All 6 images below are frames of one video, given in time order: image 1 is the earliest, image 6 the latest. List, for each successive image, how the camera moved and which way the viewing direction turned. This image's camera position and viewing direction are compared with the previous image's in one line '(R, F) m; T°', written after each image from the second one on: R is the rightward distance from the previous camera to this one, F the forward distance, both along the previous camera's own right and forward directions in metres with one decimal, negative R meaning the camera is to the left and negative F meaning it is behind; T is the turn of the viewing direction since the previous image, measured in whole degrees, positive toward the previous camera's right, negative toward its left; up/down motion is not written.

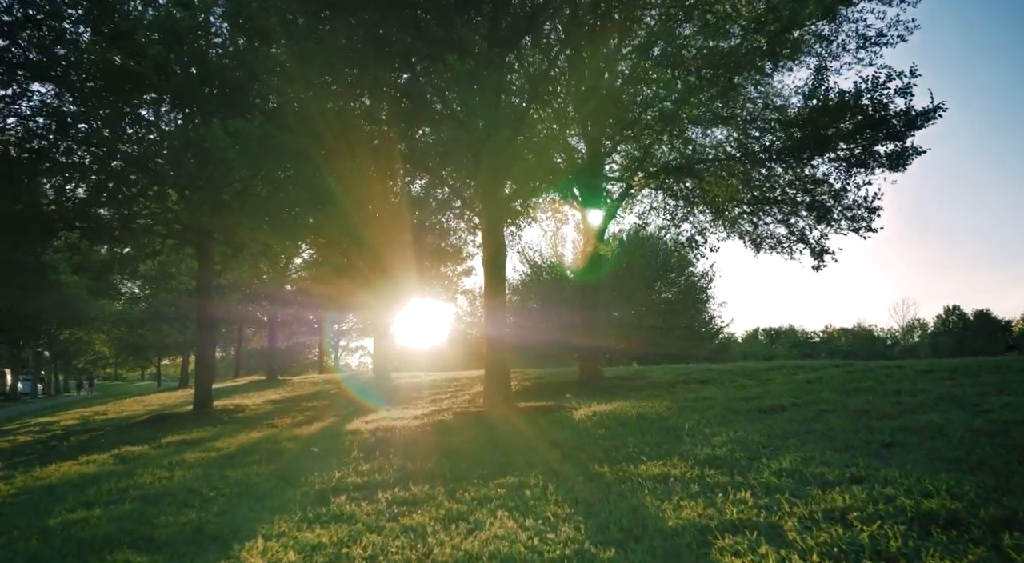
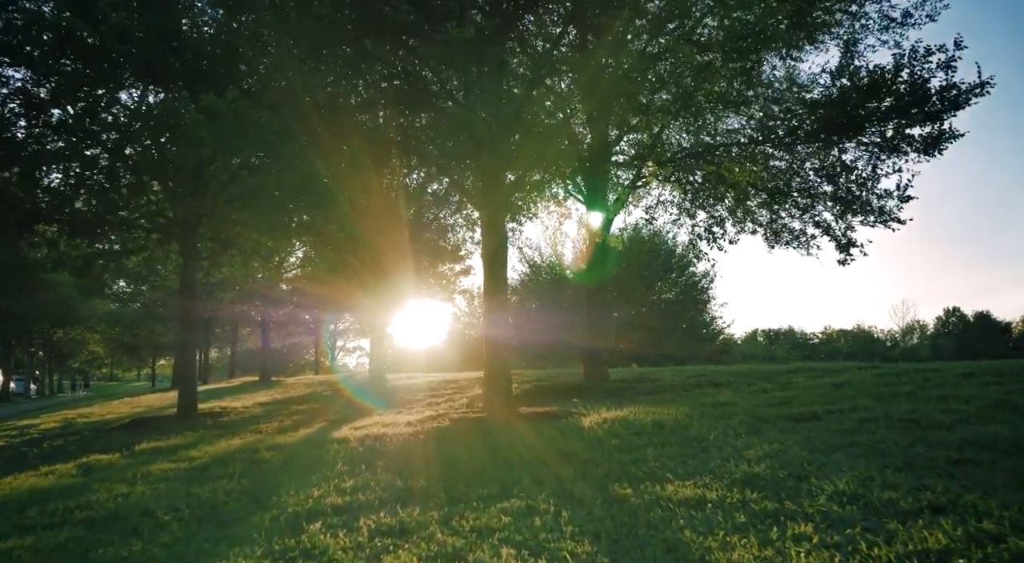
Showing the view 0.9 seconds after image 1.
(-0.1, +1.1) m; 0°
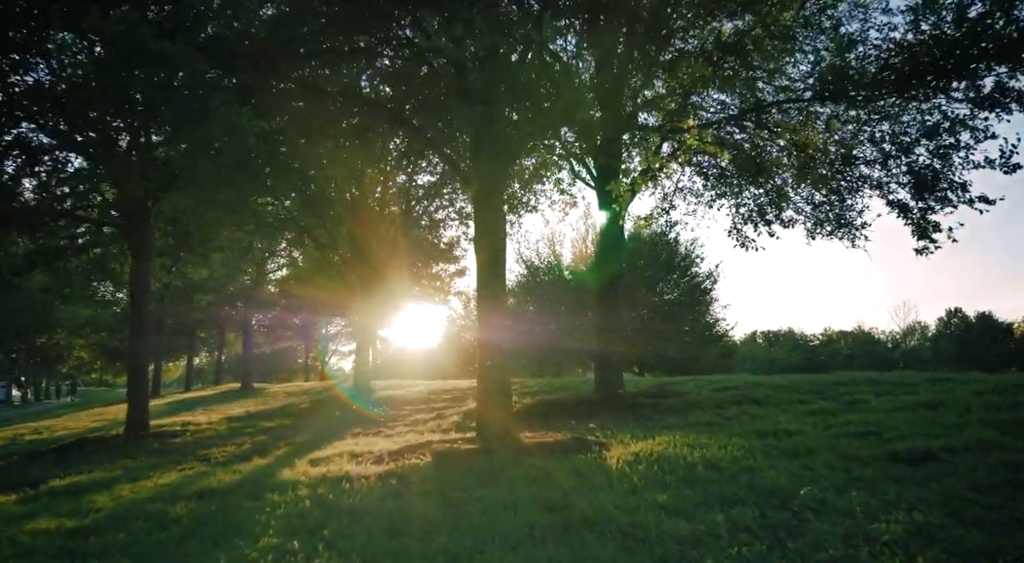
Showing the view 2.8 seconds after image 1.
(-0.1, +2.7) m; 0°
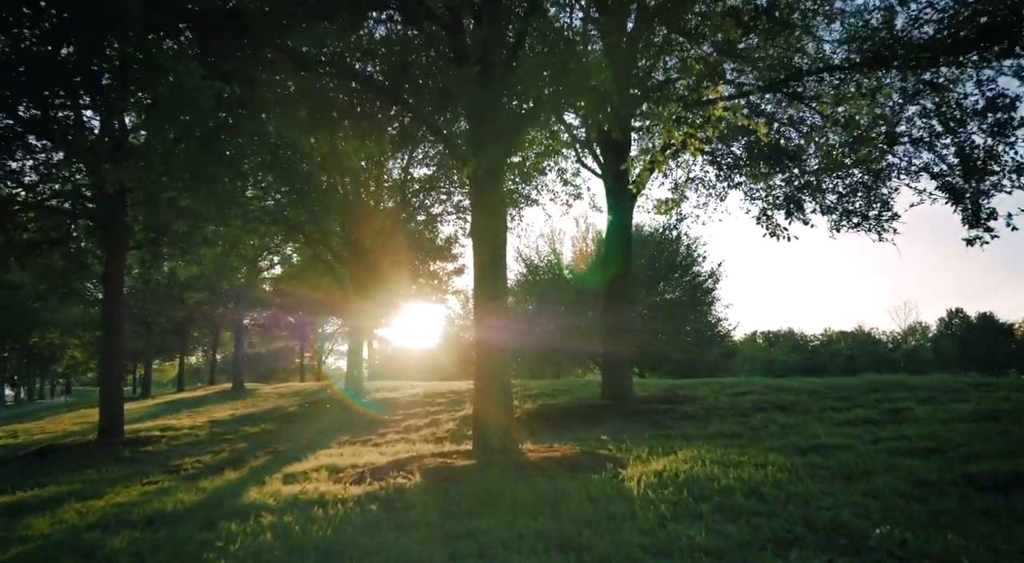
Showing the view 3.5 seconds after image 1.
(0.0, +1.2) m; 0°
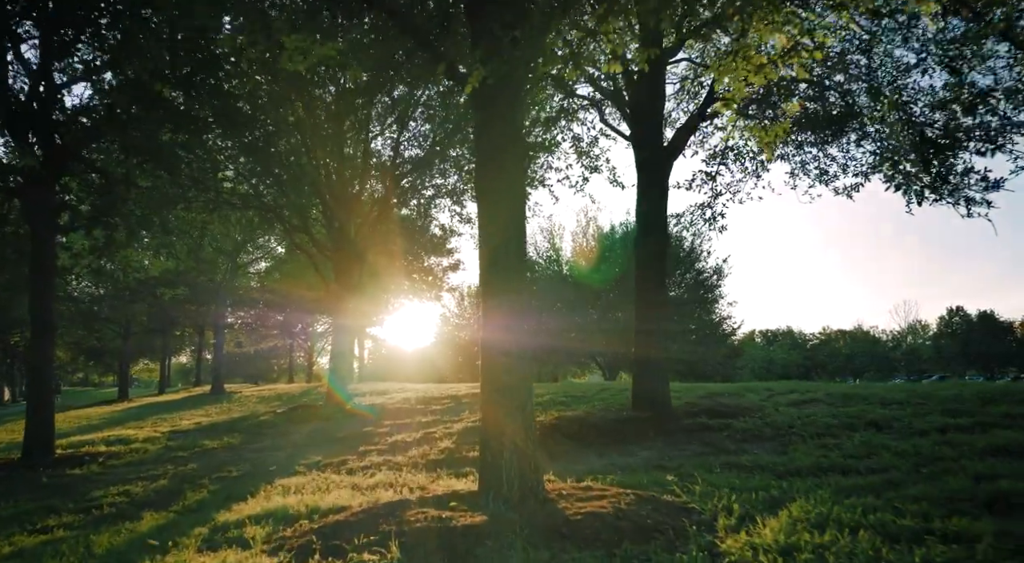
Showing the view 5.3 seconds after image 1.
(-0.3, +2.8) m; 0°
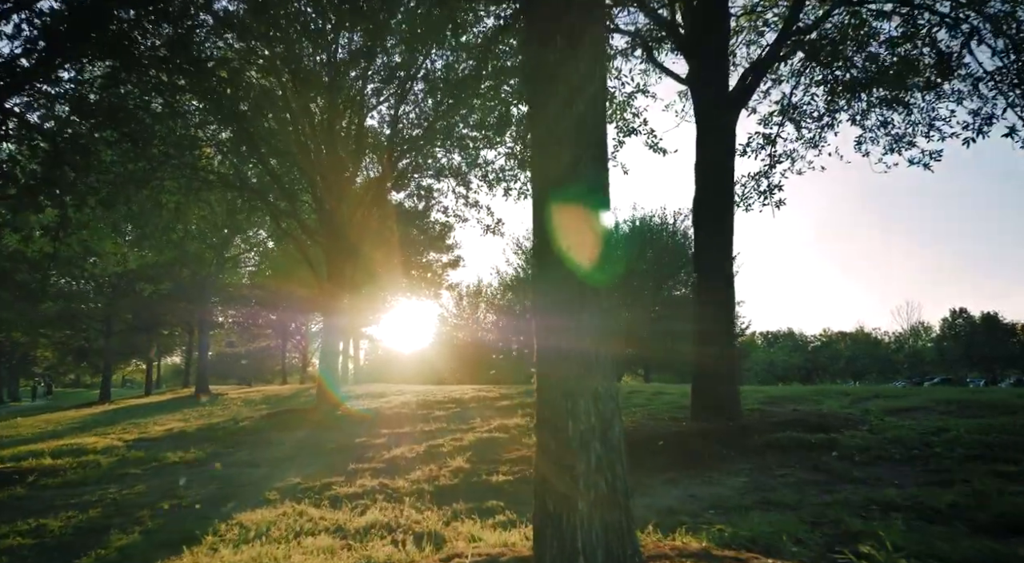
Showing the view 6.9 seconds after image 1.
(-0.5, +2.5) m; 0°
